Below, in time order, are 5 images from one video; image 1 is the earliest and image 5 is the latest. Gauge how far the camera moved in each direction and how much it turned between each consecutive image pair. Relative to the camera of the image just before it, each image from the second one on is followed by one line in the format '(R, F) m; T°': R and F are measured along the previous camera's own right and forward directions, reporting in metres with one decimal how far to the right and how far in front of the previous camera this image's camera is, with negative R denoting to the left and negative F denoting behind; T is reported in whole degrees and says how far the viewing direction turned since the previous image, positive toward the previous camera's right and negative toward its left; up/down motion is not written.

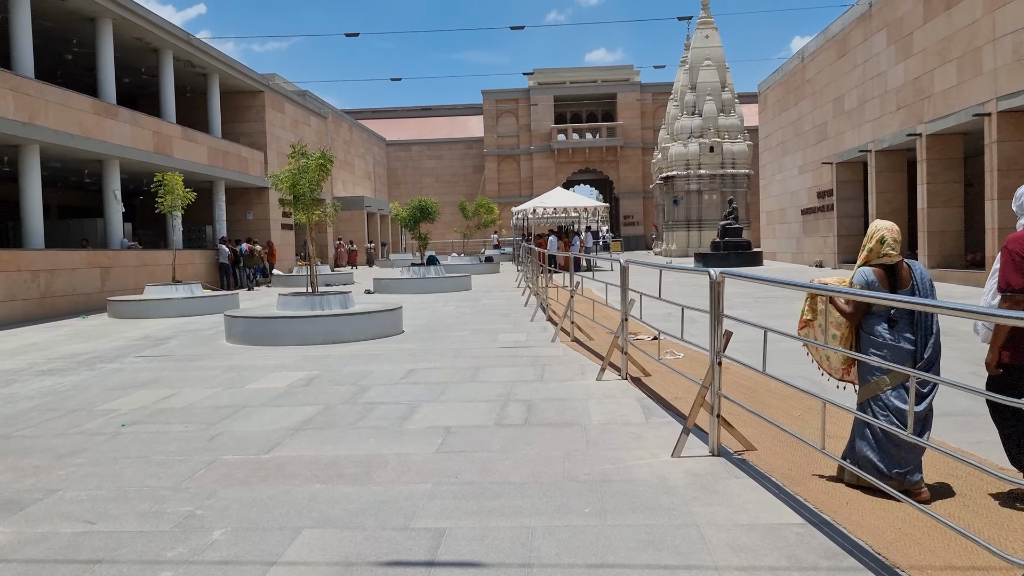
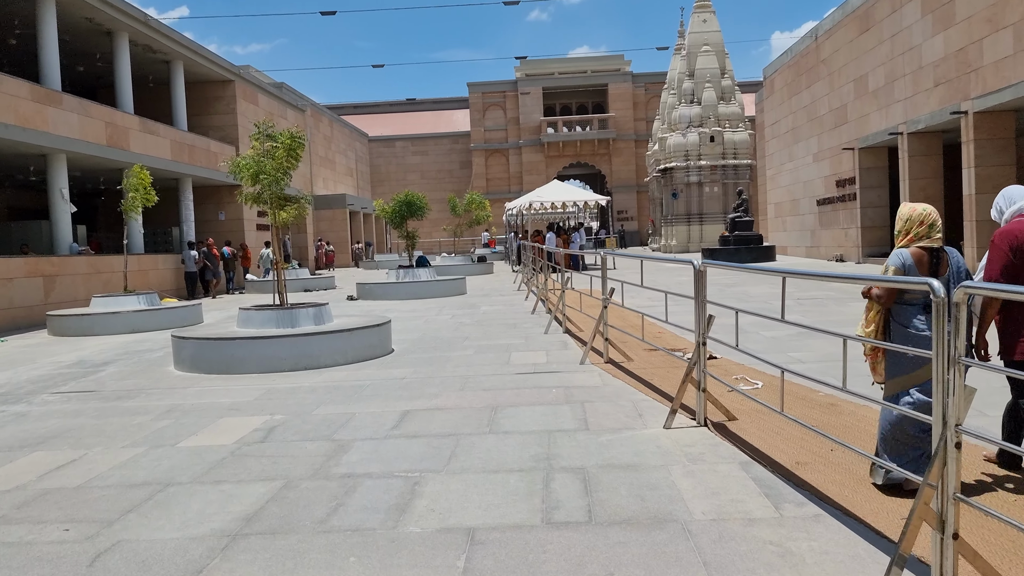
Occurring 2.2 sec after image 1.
(-0.3, +2.2) m; +1°
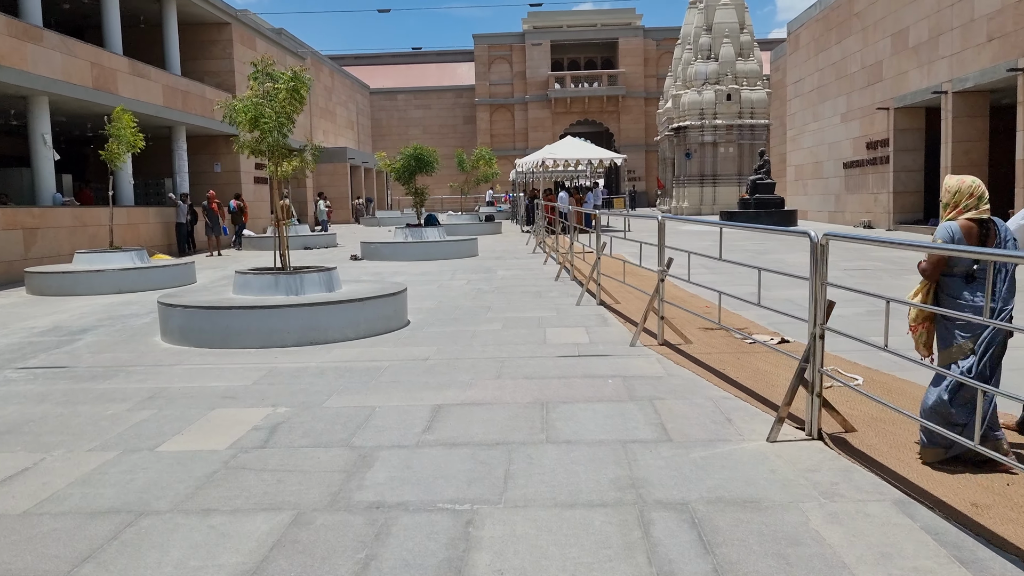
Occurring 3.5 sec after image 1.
(-0.4, +1.2) m; 0°
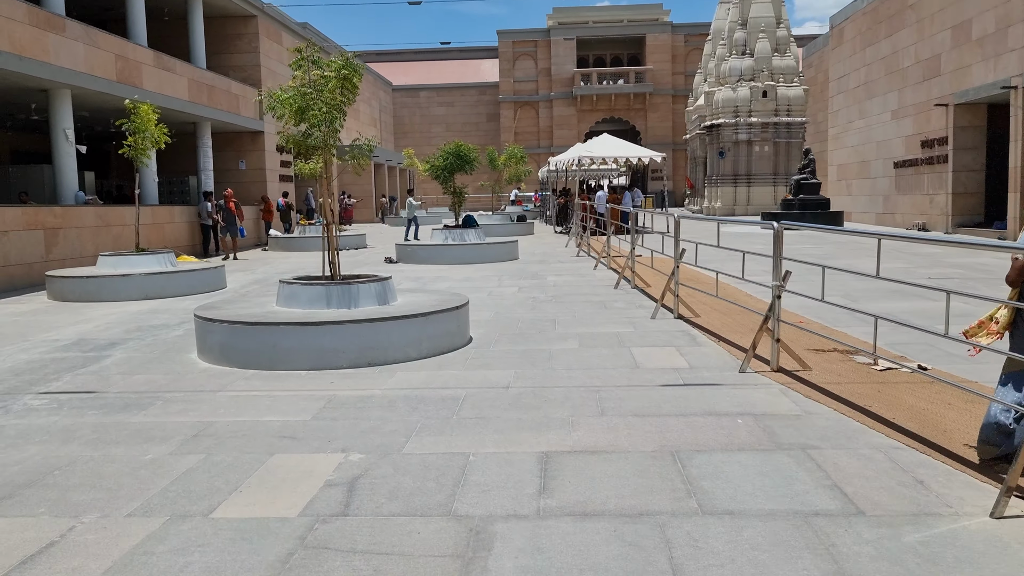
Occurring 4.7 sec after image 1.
(-0.6, +0.9) m; -1°
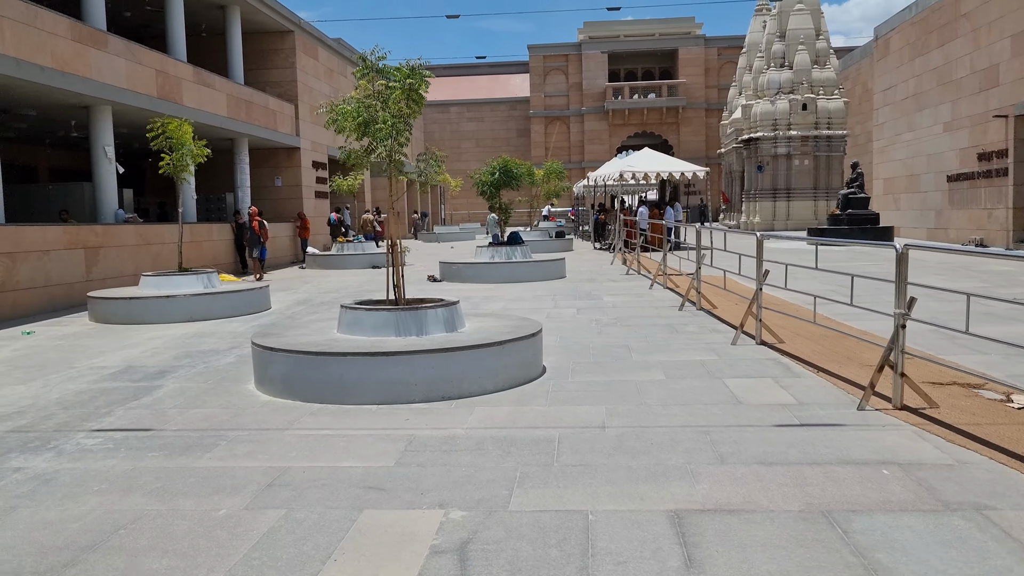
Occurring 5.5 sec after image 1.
(-0.5, +0.5) m; -2°
